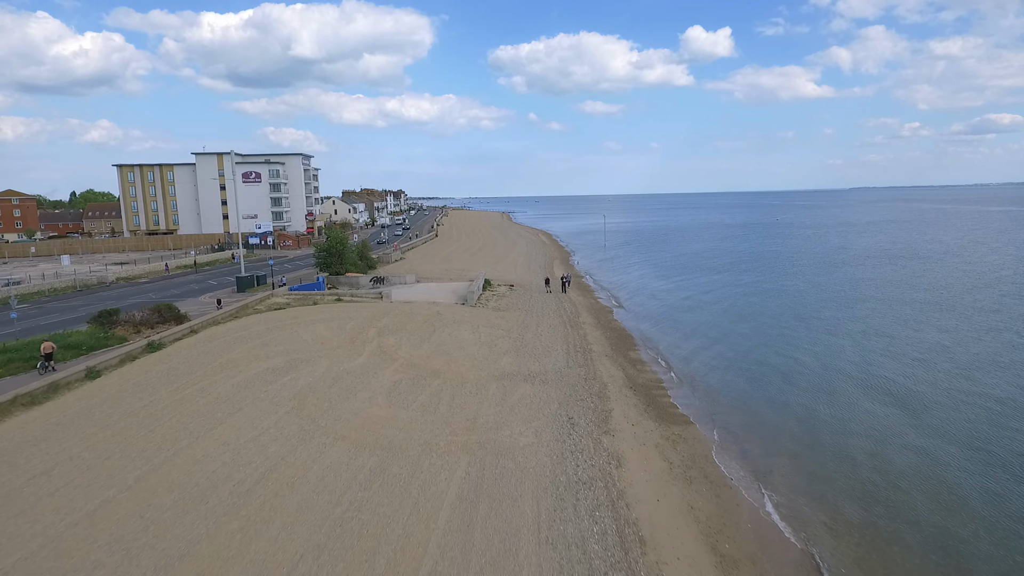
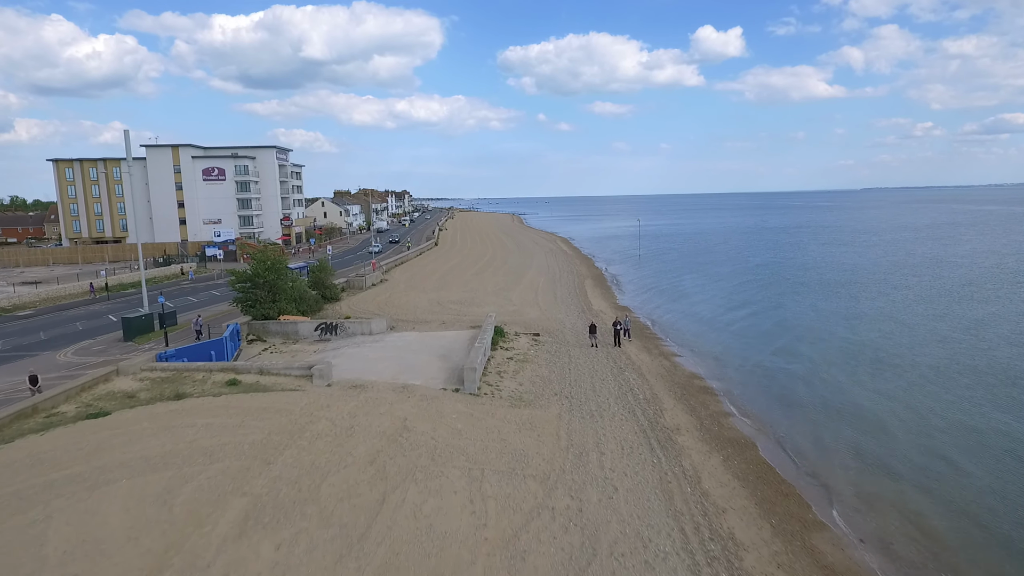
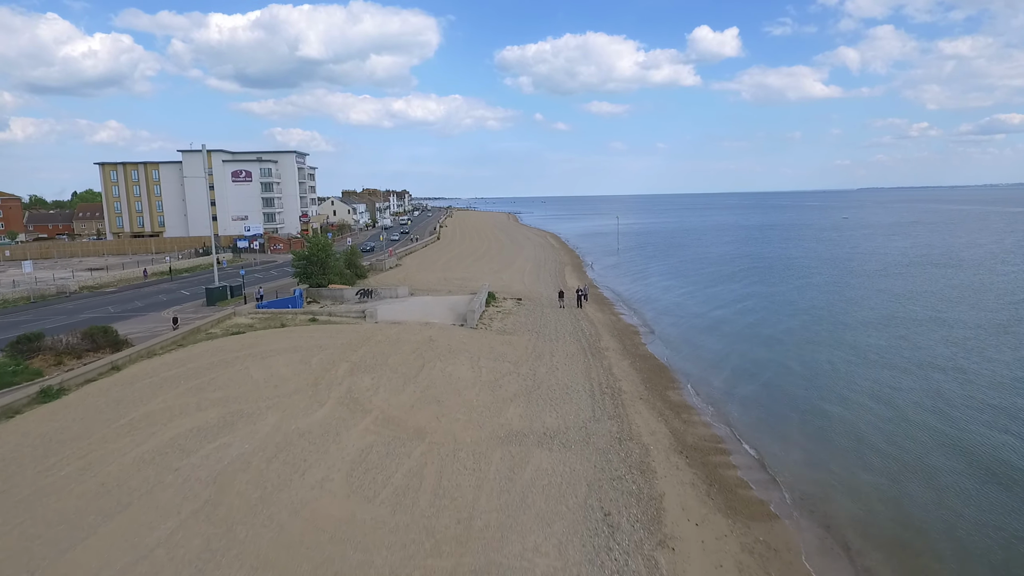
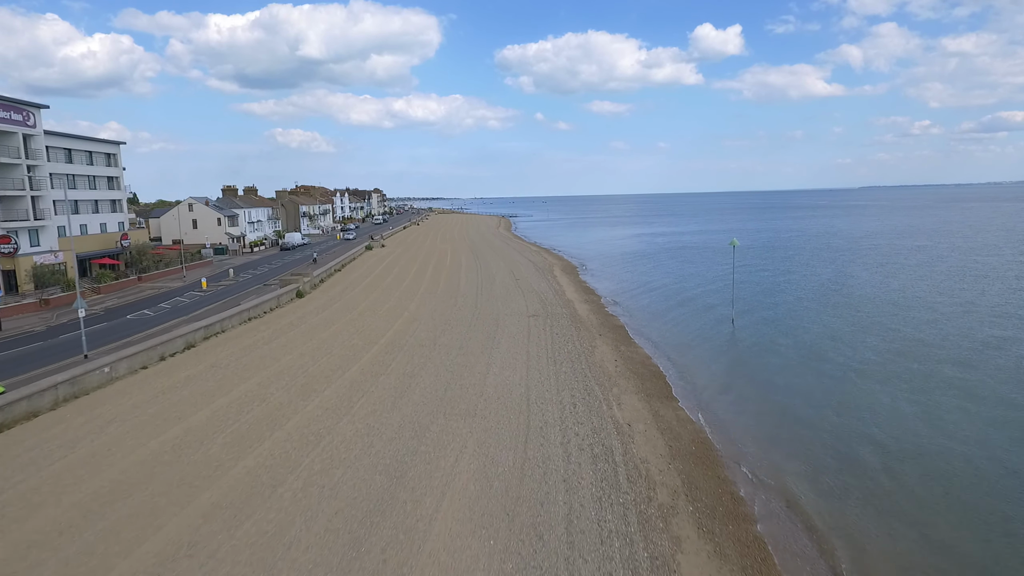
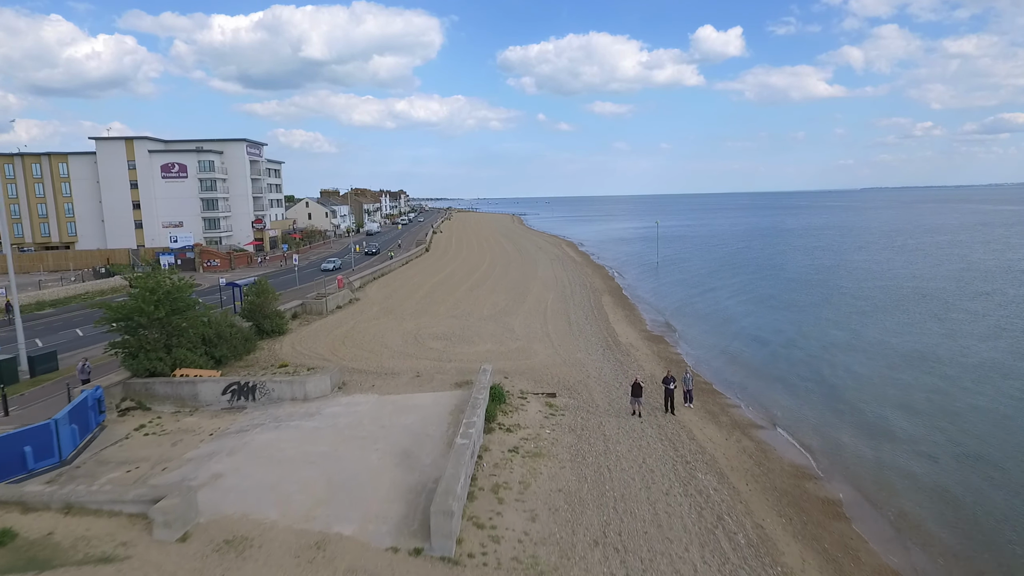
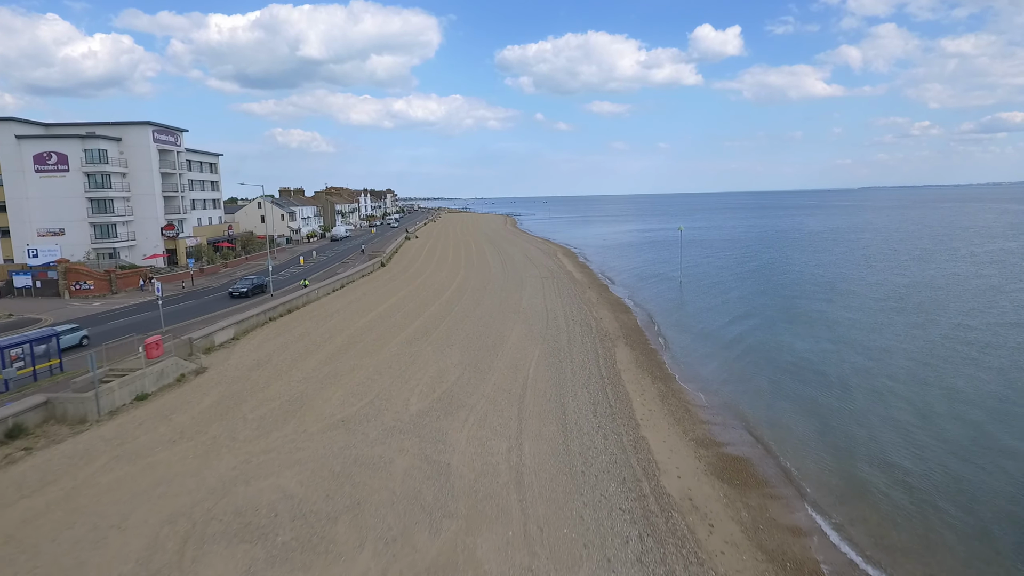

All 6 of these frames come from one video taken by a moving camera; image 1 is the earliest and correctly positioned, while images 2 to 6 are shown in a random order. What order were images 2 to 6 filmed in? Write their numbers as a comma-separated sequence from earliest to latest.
3, 2, 5, 6, 4
